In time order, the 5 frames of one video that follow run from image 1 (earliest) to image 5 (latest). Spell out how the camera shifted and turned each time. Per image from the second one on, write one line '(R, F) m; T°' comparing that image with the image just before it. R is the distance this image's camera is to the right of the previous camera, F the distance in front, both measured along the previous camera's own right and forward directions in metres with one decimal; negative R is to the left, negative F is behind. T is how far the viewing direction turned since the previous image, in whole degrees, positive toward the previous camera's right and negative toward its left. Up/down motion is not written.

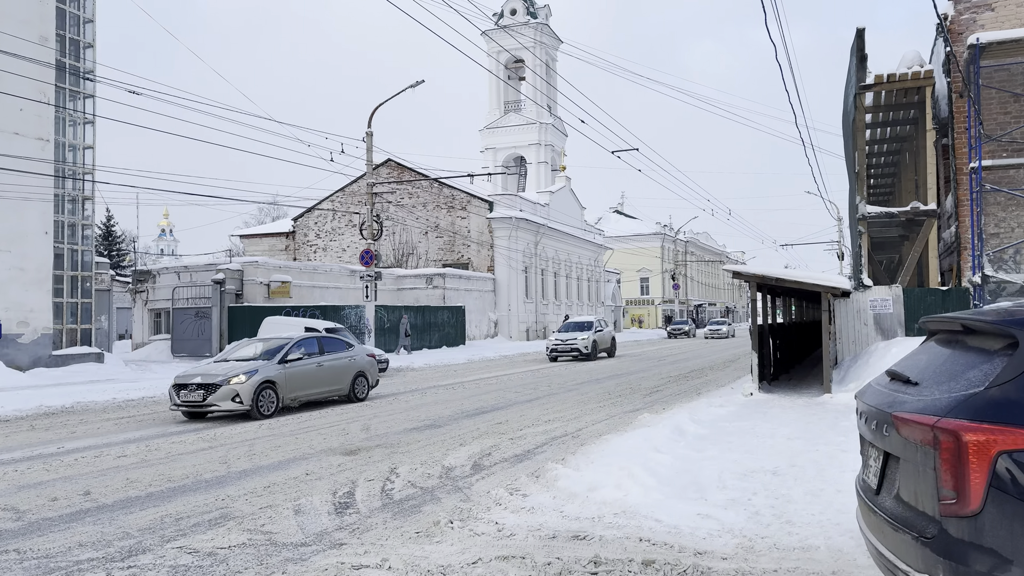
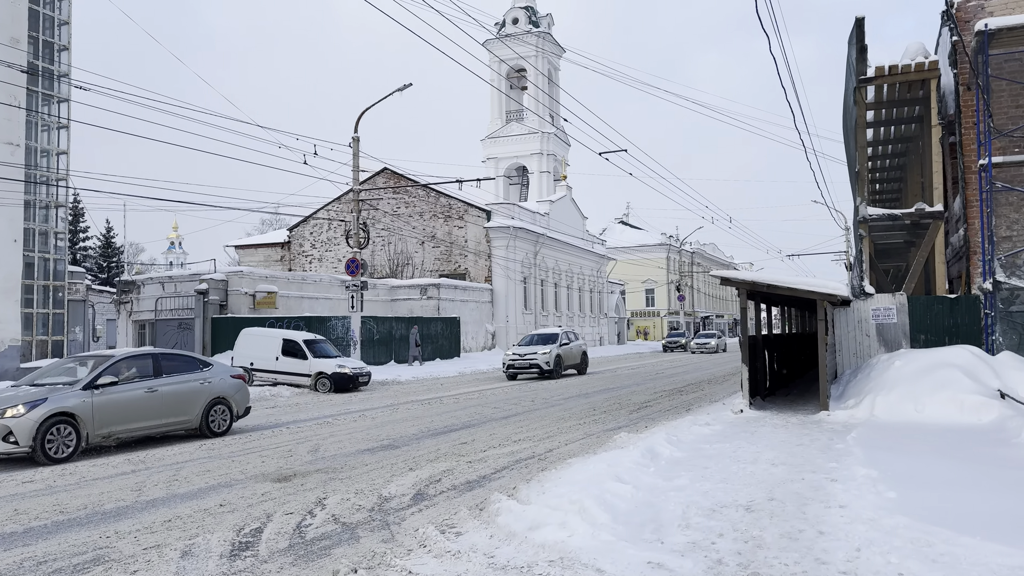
(+0.7, +1.1) m; -1°
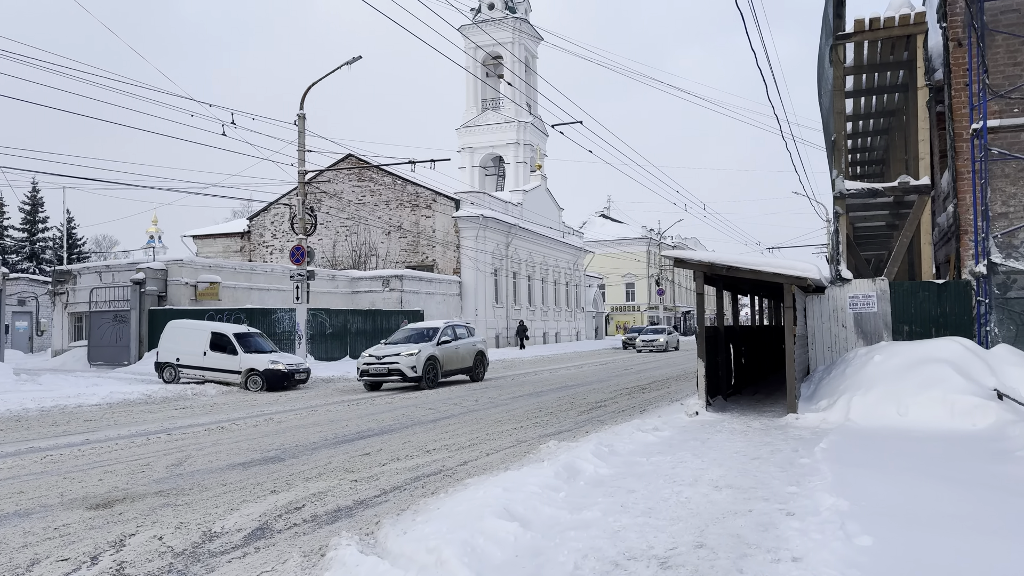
(+1.0, +1.9) m; +1°
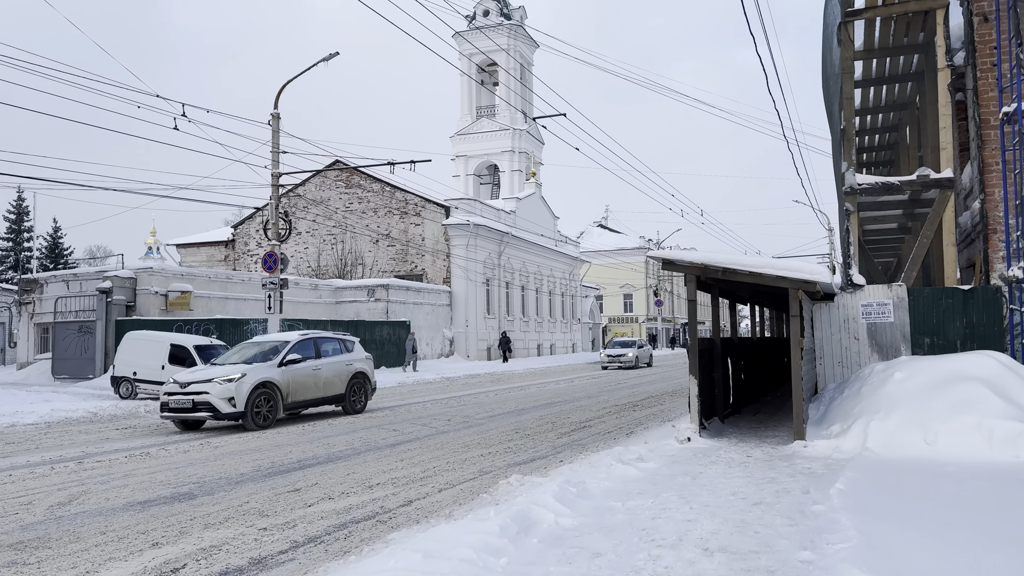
(+0.5, +1.5) m; 0°
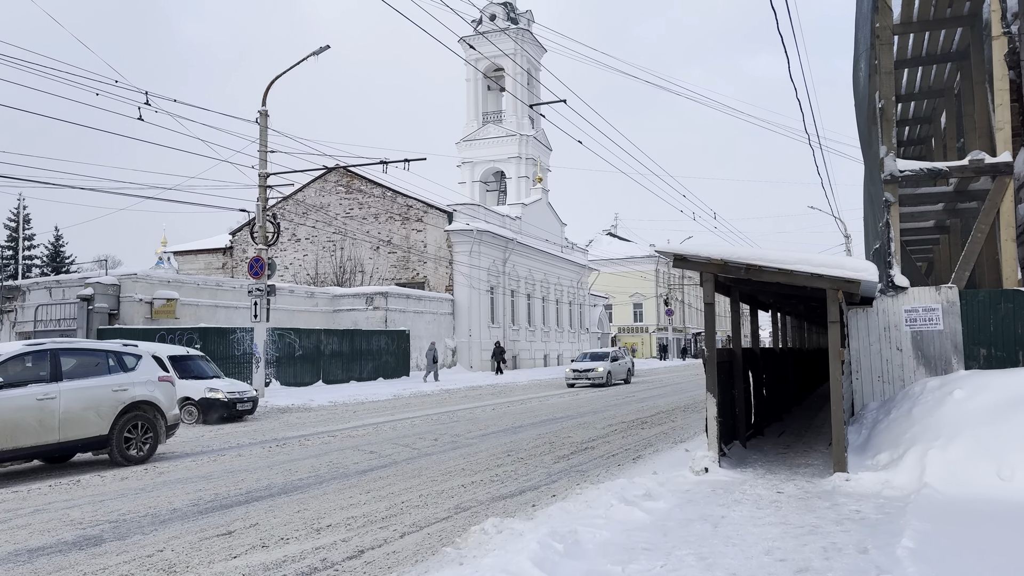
(+0.3, +1.5) m; -1°
